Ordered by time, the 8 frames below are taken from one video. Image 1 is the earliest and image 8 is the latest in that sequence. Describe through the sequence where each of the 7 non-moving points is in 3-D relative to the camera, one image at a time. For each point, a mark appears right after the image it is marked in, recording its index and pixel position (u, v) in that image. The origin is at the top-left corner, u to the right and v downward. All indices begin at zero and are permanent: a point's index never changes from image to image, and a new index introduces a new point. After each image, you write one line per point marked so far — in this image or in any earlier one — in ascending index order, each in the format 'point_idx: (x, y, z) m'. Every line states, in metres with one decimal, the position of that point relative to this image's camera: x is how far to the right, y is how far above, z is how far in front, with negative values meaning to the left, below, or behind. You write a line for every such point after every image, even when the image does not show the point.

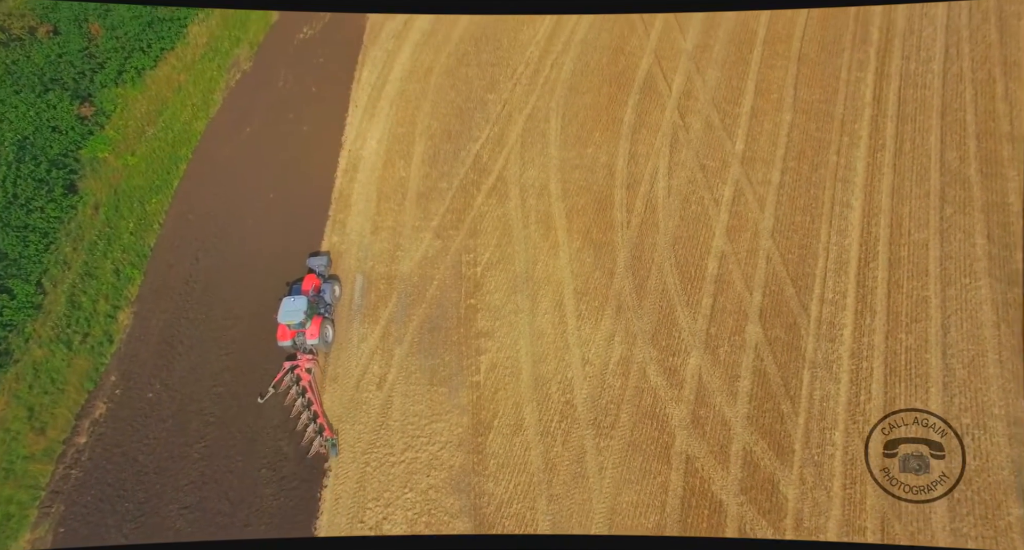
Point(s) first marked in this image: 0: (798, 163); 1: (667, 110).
0: (+6.6, +2.6, +16.2) m
1: (+3.8, +4.1, +17.3) m
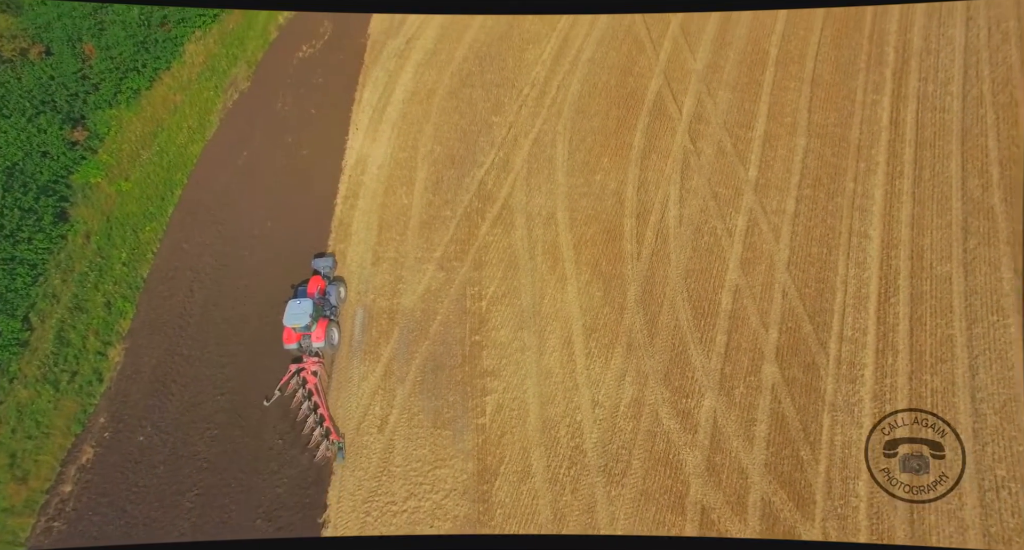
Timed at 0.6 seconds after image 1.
0: (+6.8, +1.9, +15.7) m
1: (+4.0, +3.4, +16.7) m
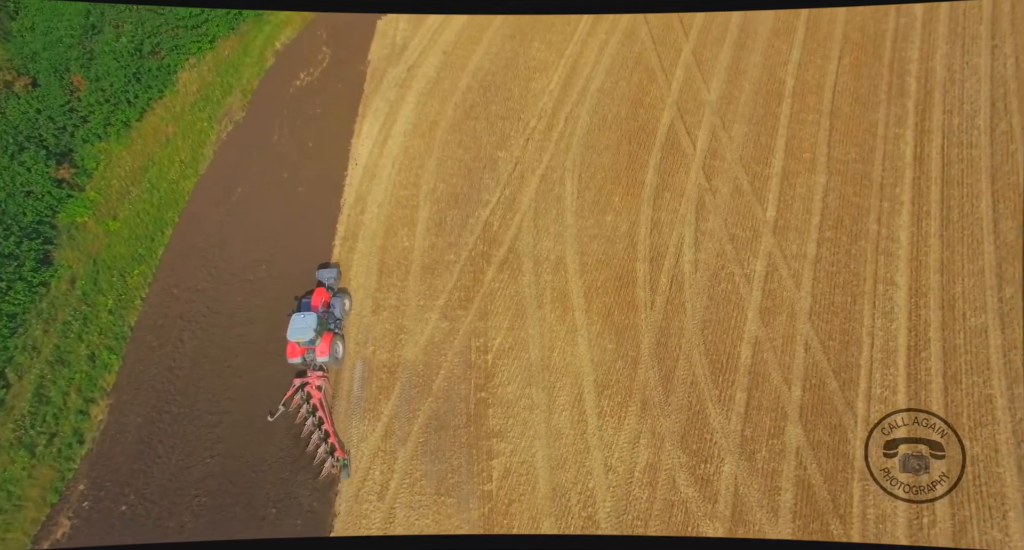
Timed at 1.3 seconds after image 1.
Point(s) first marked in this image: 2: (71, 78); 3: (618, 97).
0: (+6.9, +0.9, +14.9) m
1: (+4.1, +2.4, +16.0) m
2: (-10.5, +4.7, +16.7) m
3: (+2.6, +4.4, +17.3) m
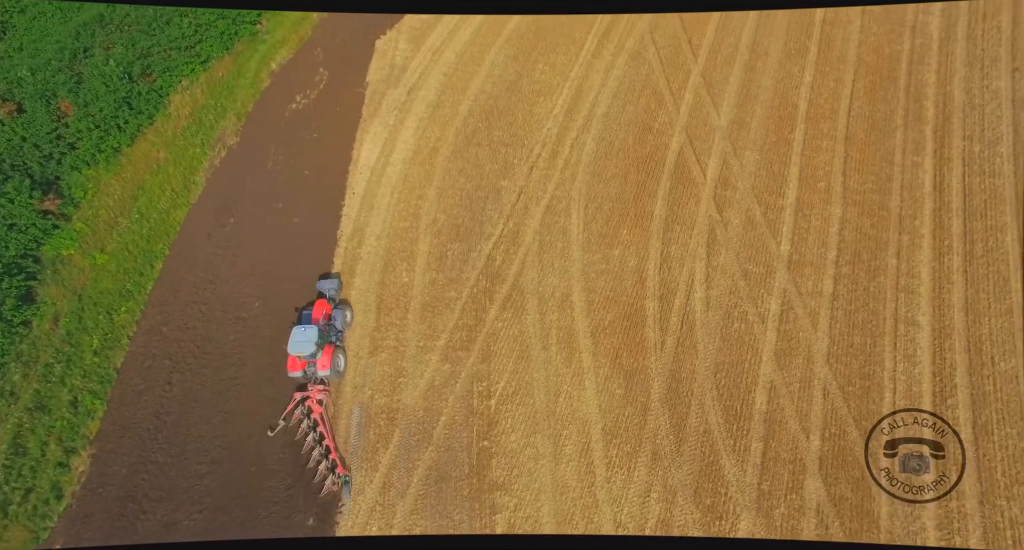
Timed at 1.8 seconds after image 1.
0: (+7.0, +0.1, +14.3) m
1: (+4.2, +1.6, +15.4) m
2: (-10.4, +4.0, +16.1) m
3: (+2.7, +3.6, +16.7) m
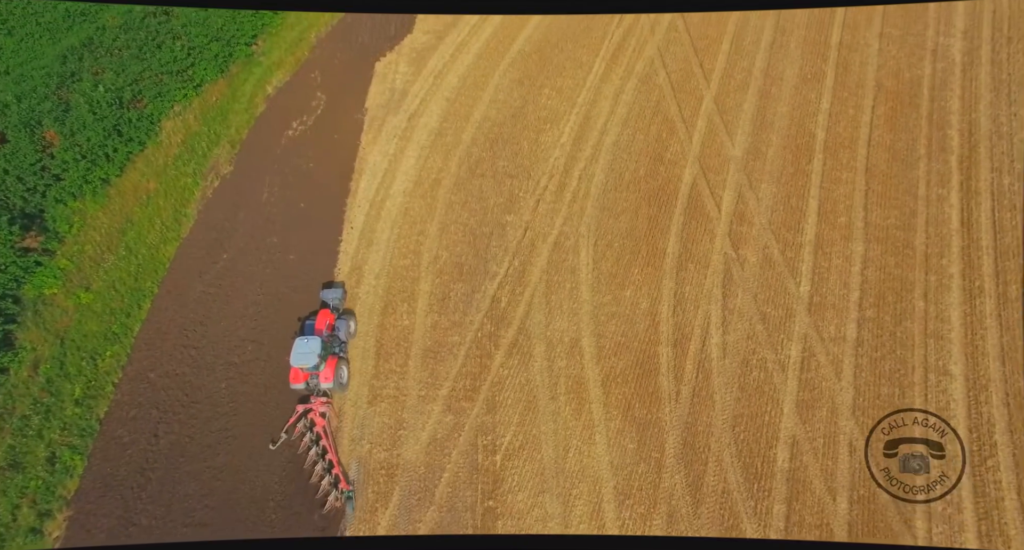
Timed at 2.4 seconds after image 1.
0: (+7.1, -0.7, +13.6) m
1: (+4.3, +0.8, +14.7) m
2: (-10.3, +3.1, +15.4) m
3: (+2.8, +2.8, +16.0) m
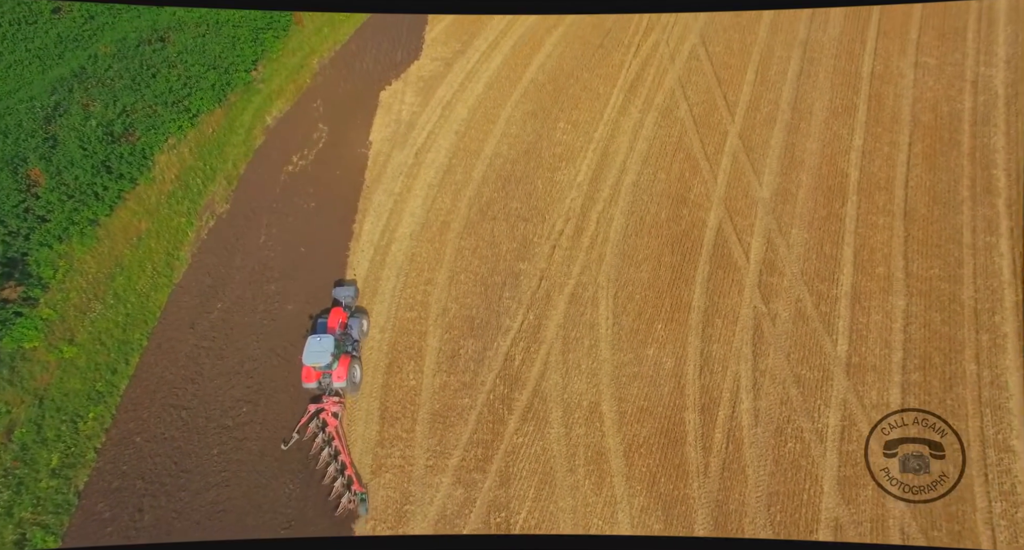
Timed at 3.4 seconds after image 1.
0: (+7.4, -1.8, +12.6) m
1: (+4.6, -0.3, +13.7) m
2: (-10.0, +2.1, +14.5) m
3: (+3.1, +1.7, +15.0) m
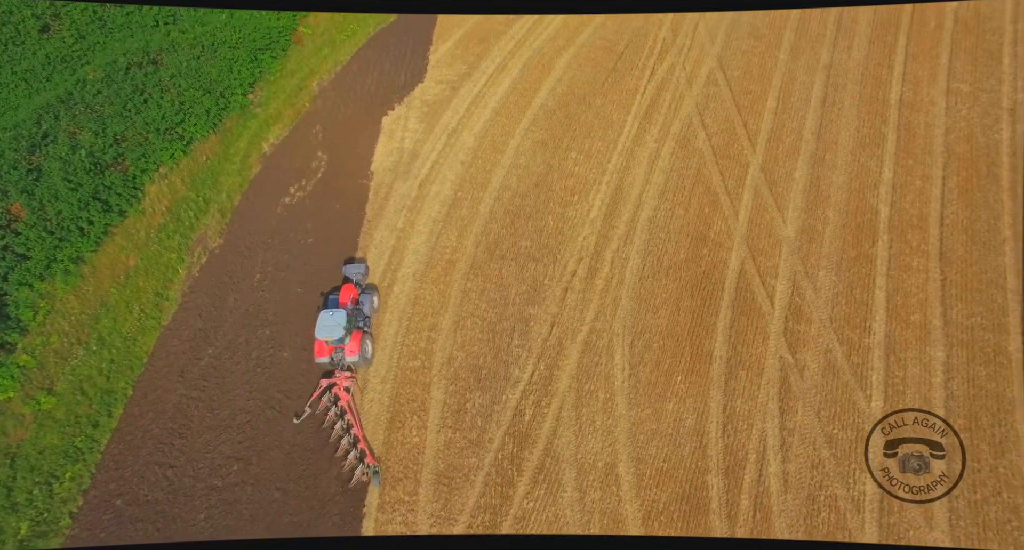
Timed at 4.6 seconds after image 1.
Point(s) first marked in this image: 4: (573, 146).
0: (+7.5, -2.7, +11.7) m
1: (+4.8, -1.2, +12.8) m
2: (-9.8, +1.3, +13.7) m
3: (+3.3, +0.9, +14.1) m
4: (+1.4, +2.8, +15.4) m
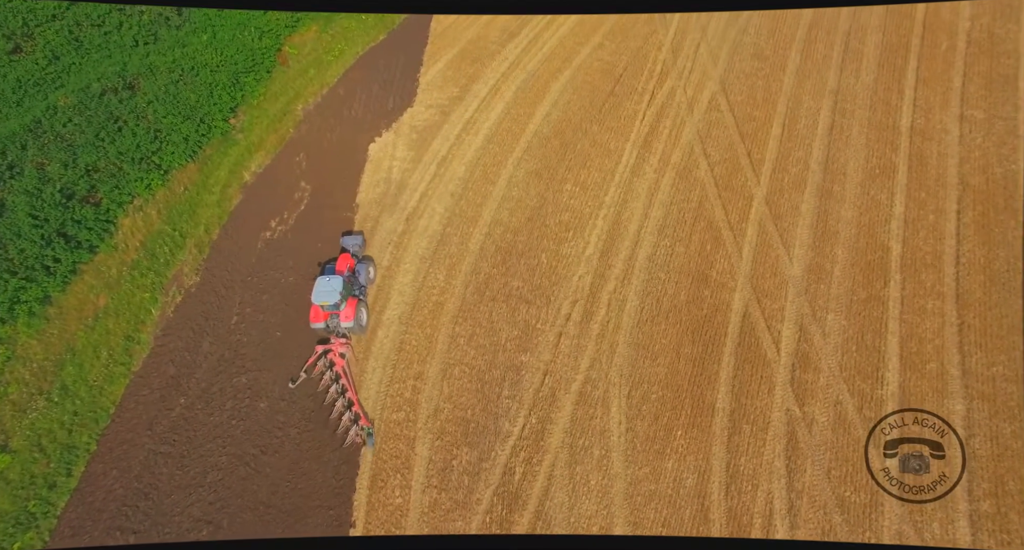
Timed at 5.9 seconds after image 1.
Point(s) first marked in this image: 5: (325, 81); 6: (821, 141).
0: (+7.4, -3.5, +11.0) m
1: (+4.6, -2.0, +12.0) m
2: (-10.0, +0.5, +12.9) m
3: (+3.1, +0.1, +13.4) m
4: (+1.2, +2.0, +14.6) m
5: (-4.3, +4.4, +15.9) m
6: (+6.6, +2.8, +14.8) m
